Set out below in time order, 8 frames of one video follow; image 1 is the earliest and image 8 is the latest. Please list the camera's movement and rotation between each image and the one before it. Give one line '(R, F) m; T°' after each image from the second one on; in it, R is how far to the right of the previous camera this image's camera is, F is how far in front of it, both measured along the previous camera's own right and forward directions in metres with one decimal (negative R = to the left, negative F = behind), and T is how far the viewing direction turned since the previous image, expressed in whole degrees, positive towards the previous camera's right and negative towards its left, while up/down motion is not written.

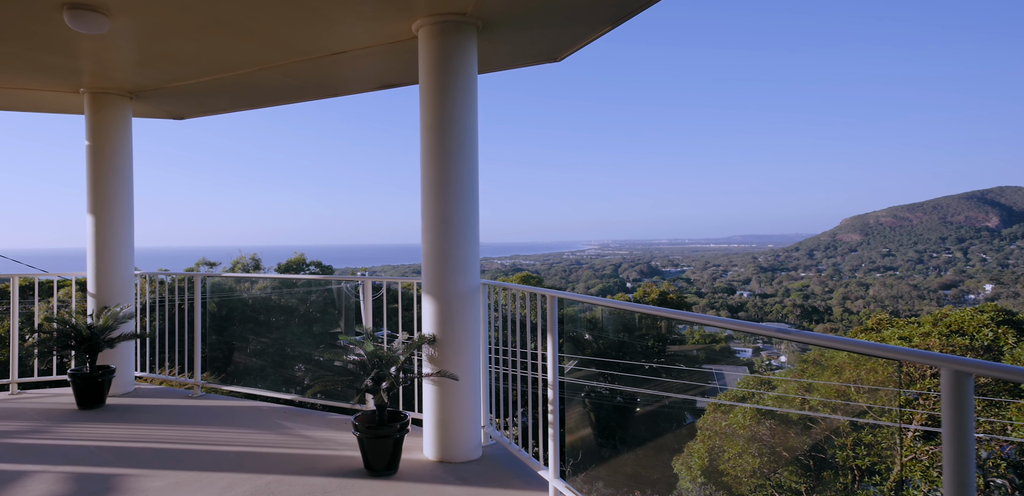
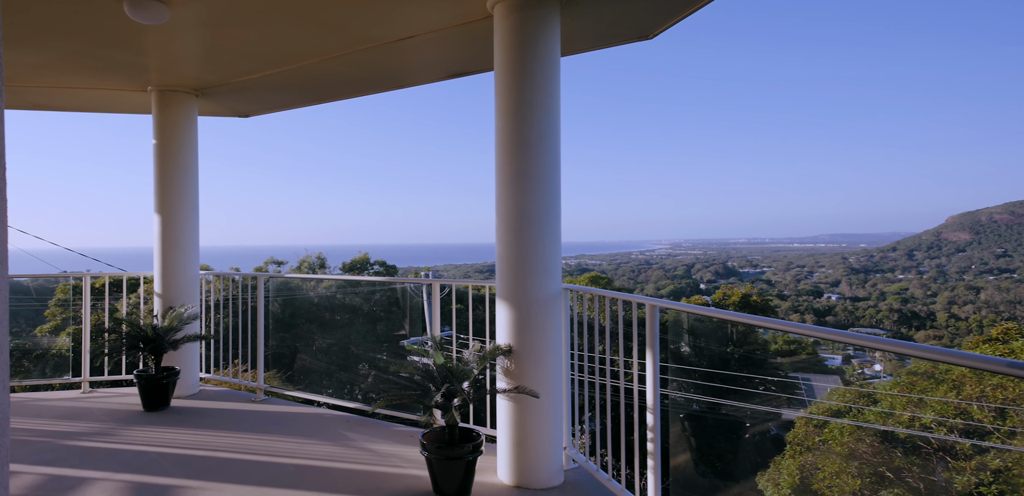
(-0.1, +0.3) m; -5°
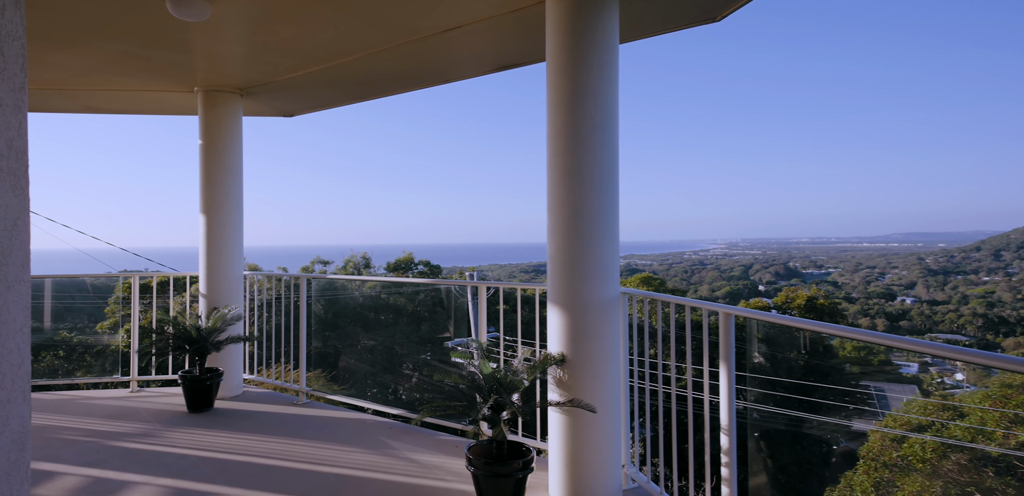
(0.0, +0.2) m; -4°
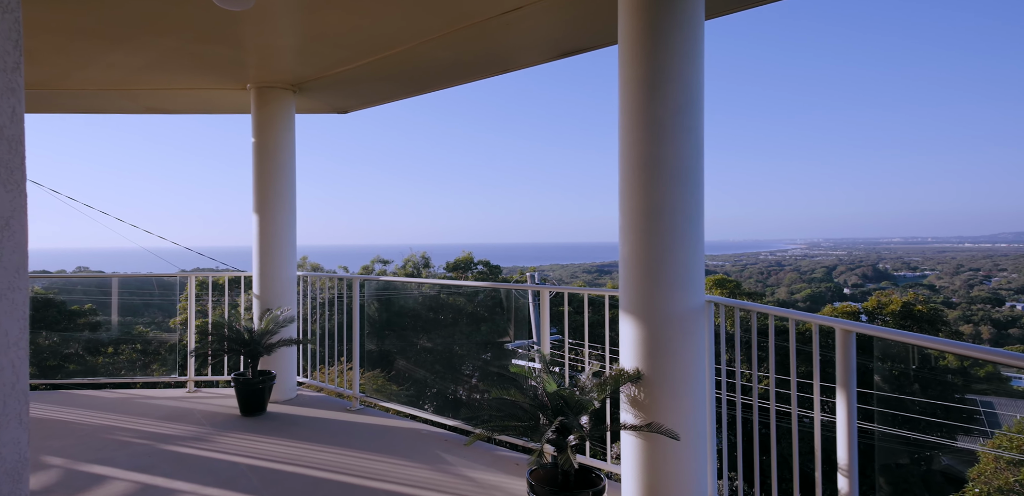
(0.0, +0.3) m; -5°
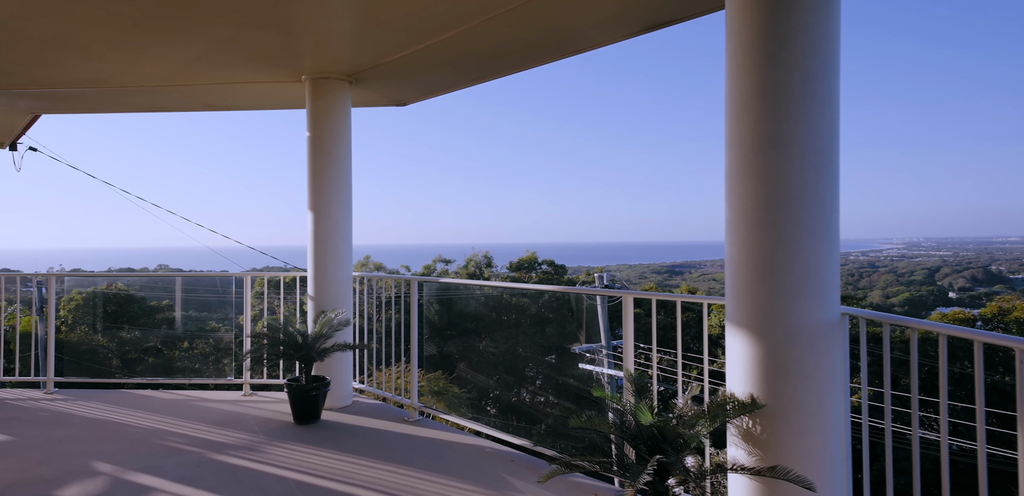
(-0.1, +0.4) m; -5°
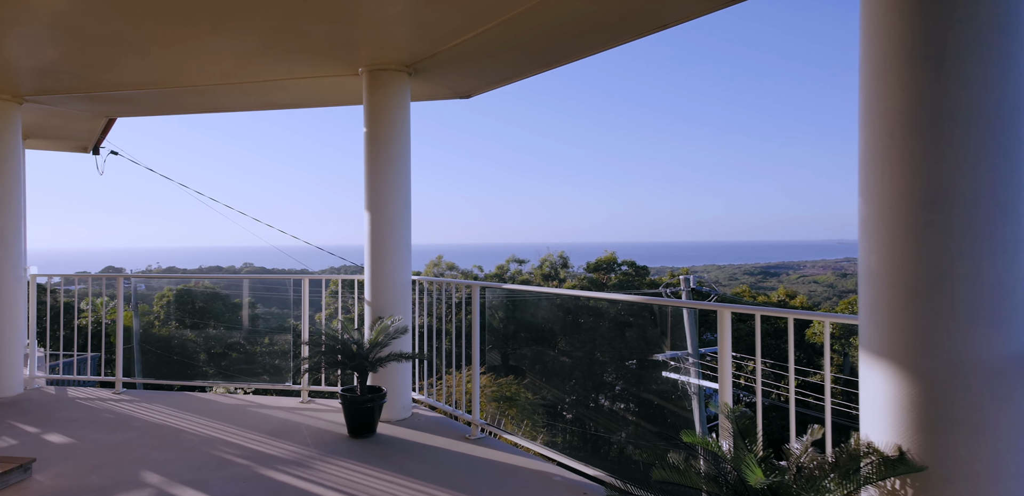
(0.0, +0.4) m; -7°
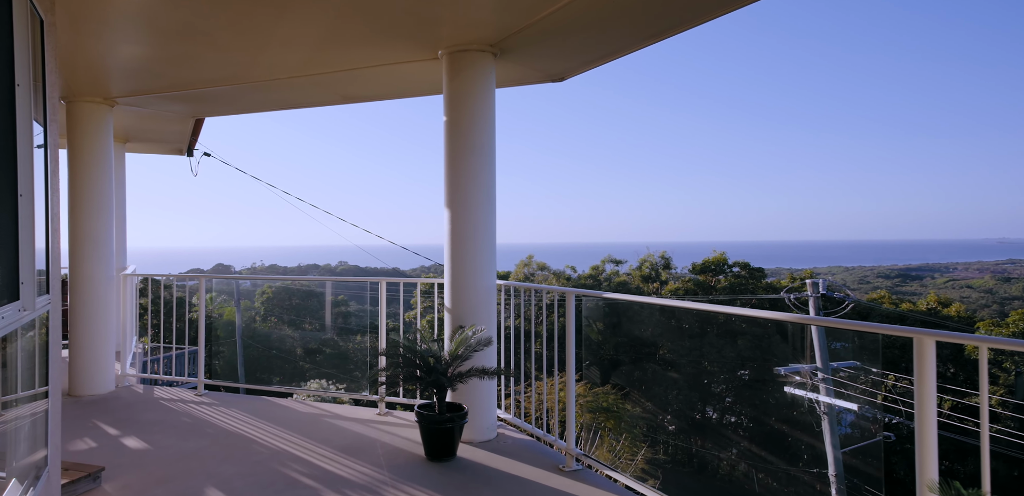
(0.0, +0.5) m; -8°
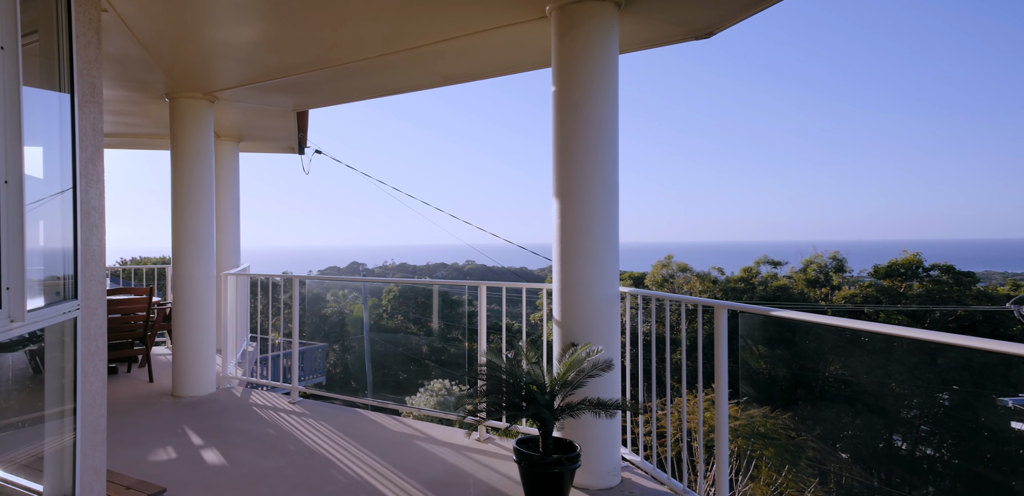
(0.0, +0.7) m; -11°
